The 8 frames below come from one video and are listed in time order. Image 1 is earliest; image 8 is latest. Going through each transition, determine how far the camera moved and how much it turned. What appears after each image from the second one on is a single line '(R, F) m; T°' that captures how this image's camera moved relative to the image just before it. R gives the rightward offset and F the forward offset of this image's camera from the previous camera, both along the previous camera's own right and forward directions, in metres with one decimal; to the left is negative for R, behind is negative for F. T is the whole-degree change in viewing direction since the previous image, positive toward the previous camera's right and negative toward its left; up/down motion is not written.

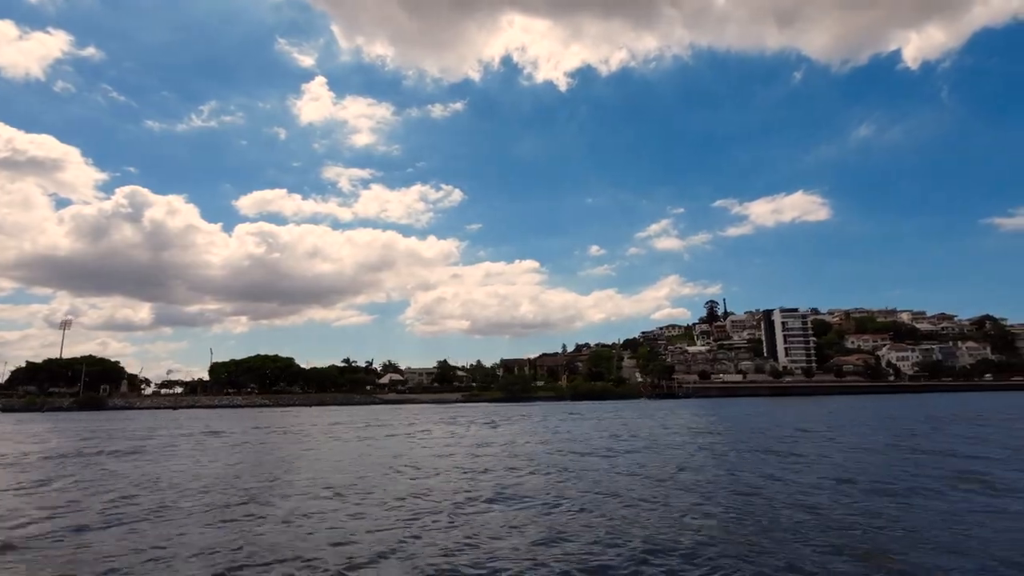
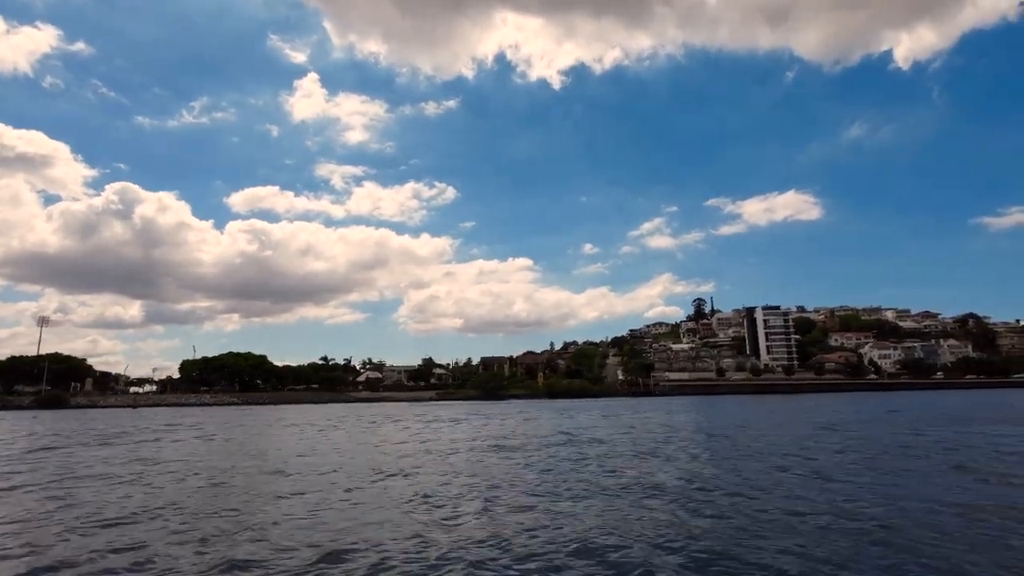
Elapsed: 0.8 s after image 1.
(+1.7, +0.7) m; +1°
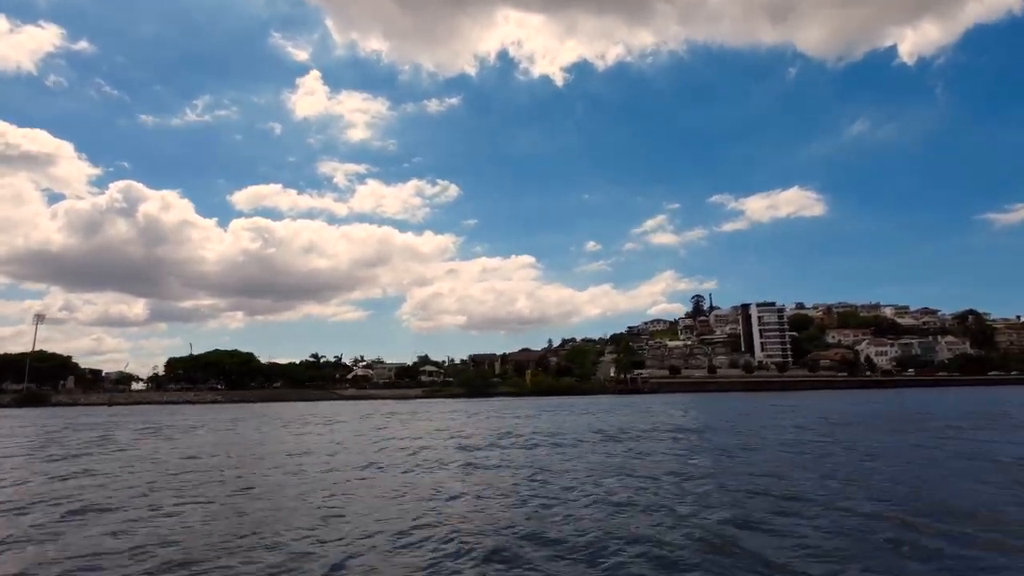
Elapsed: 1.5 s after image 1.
(+1.4, +0.6) m; 0°
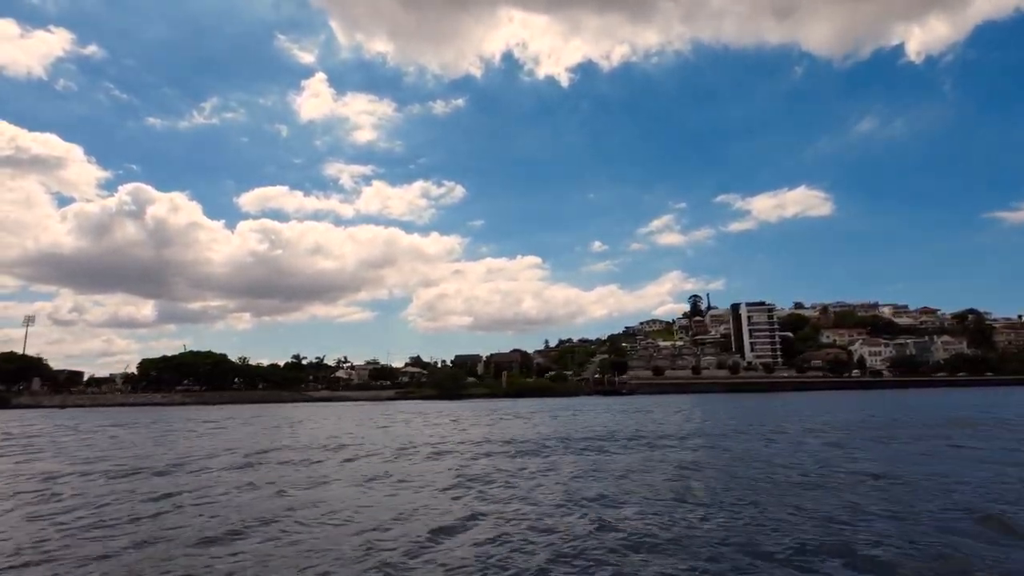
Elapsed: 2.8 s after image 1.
(+2.8, +1.3) m; -1°
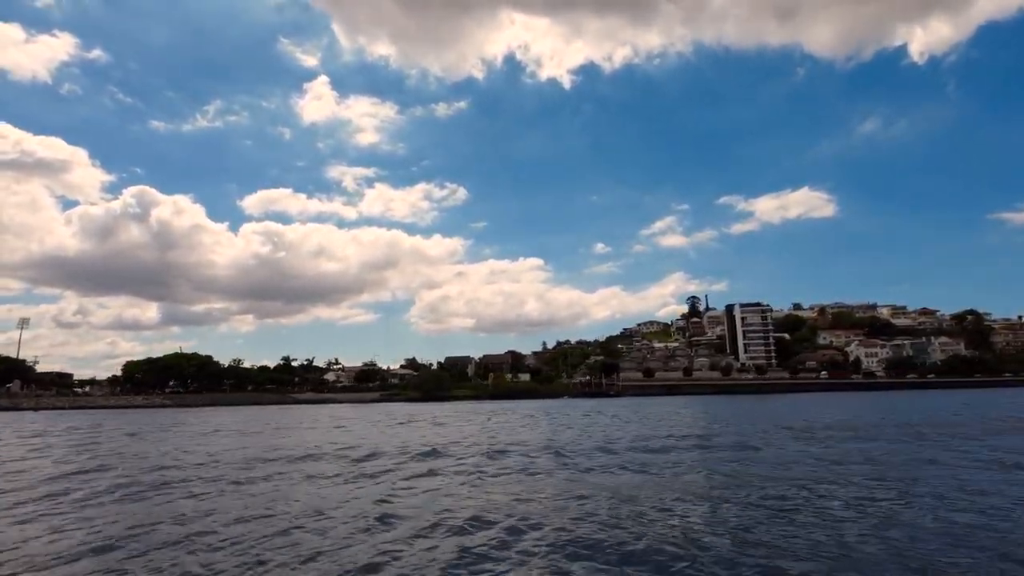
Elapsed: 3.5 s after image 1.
(+1.5, +0.7) m; 0°
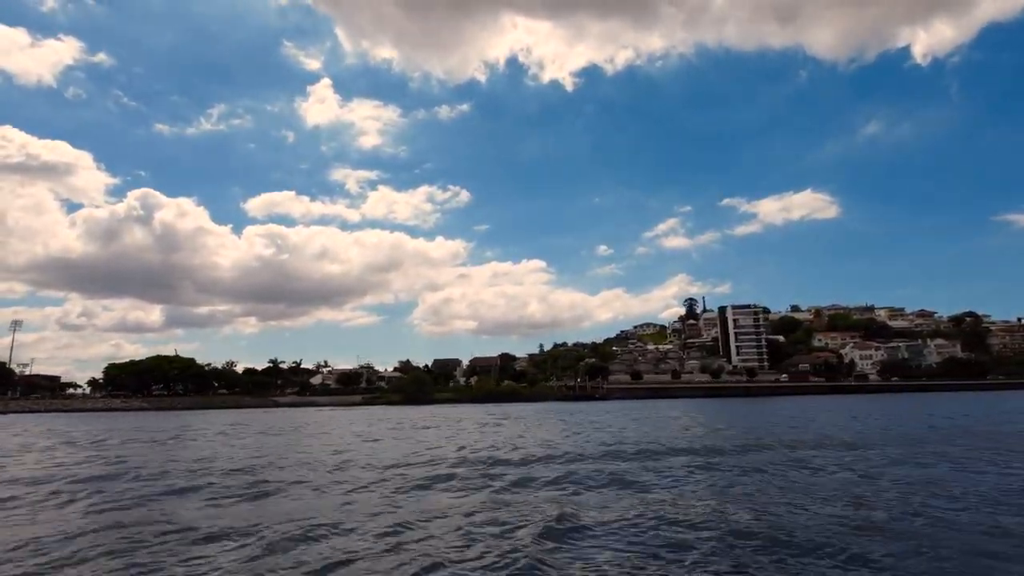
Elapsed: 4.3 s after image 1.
(+1.7, +0.7) m; 0°
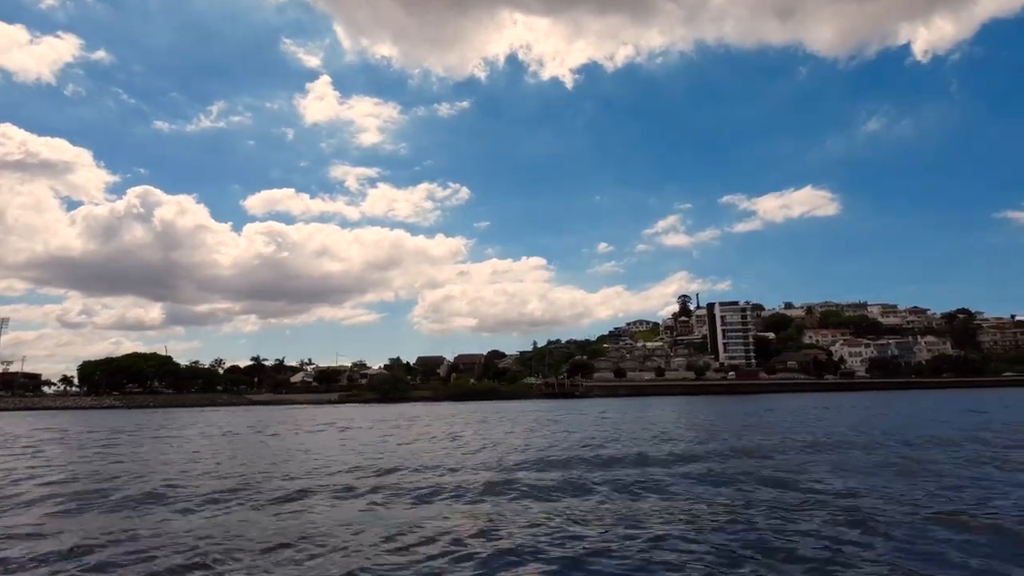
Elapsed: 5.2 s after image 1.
(+1.9, +0.8) m; 0°
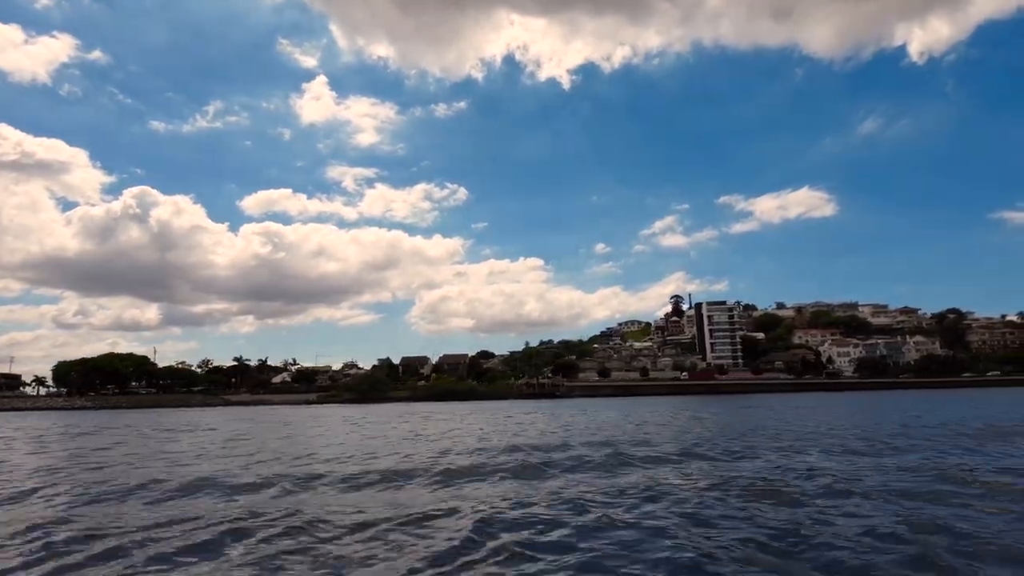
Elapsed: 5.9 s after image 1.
(+1.4, +0.6) m; 0°
